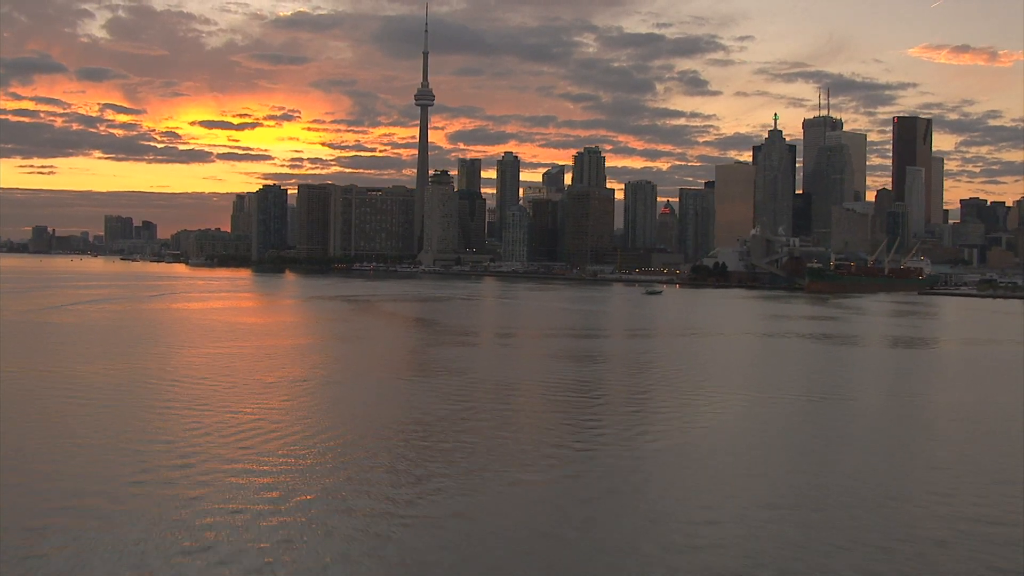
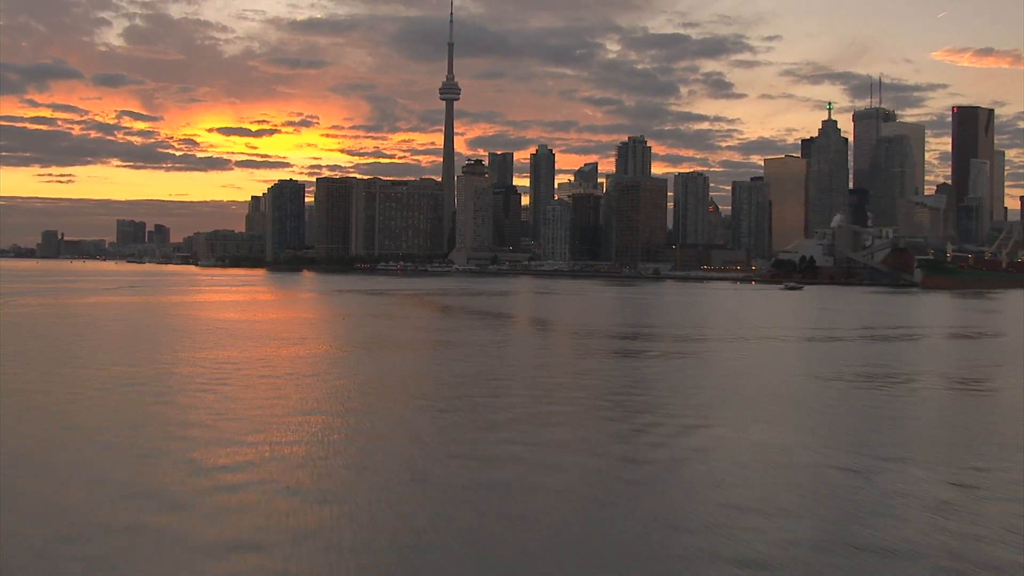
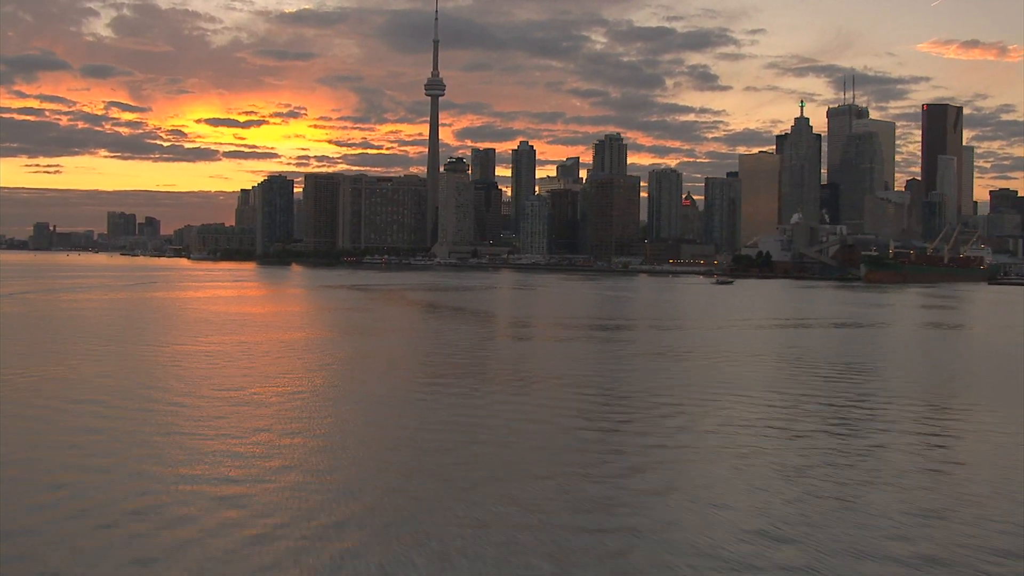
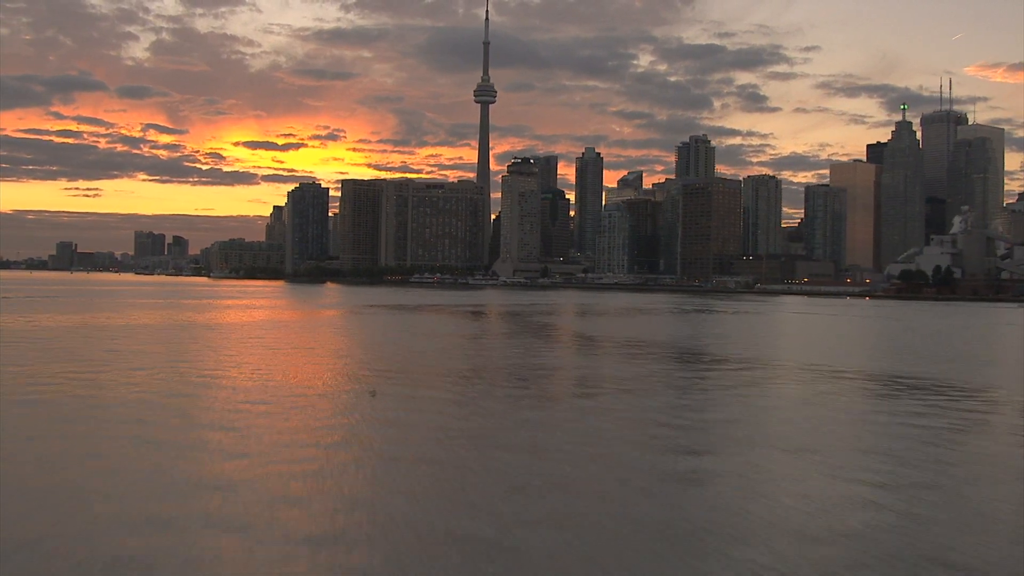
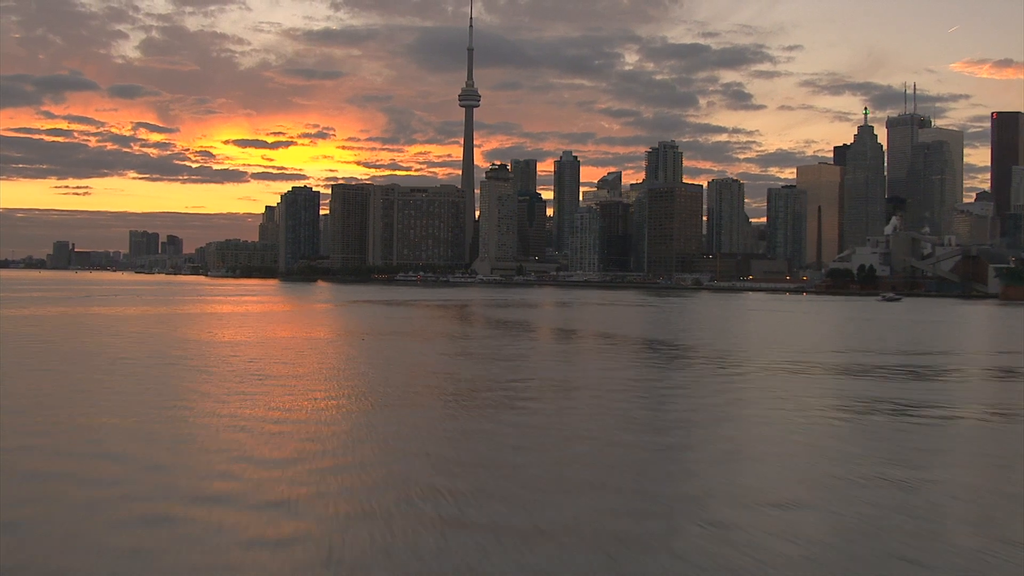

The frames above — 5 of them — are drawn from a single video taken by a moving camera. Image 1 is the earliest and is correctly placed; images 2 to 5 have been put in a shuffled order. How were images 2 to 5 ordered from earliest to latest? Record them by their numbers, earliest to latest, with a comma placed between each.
3, 2, 5, 4
